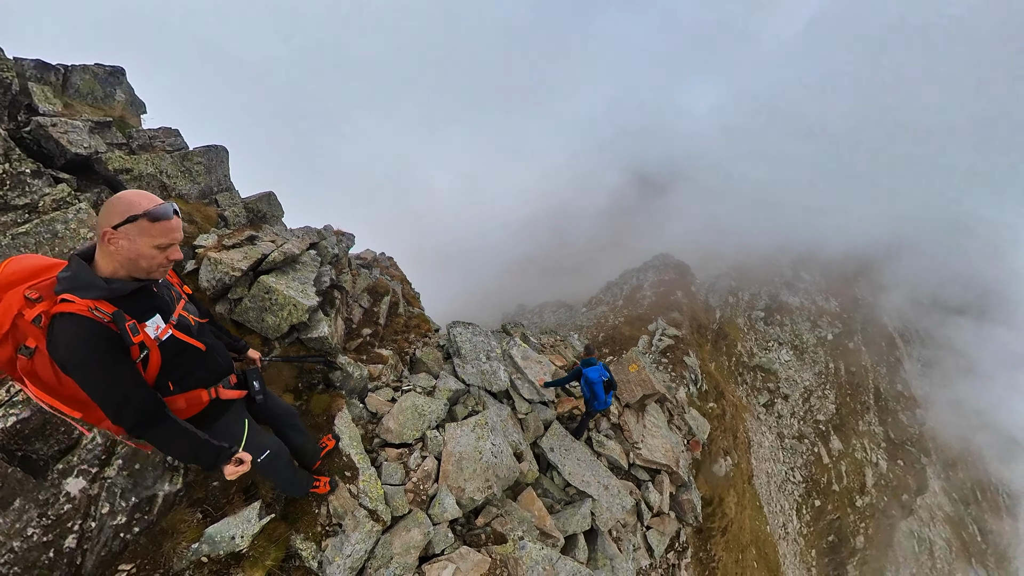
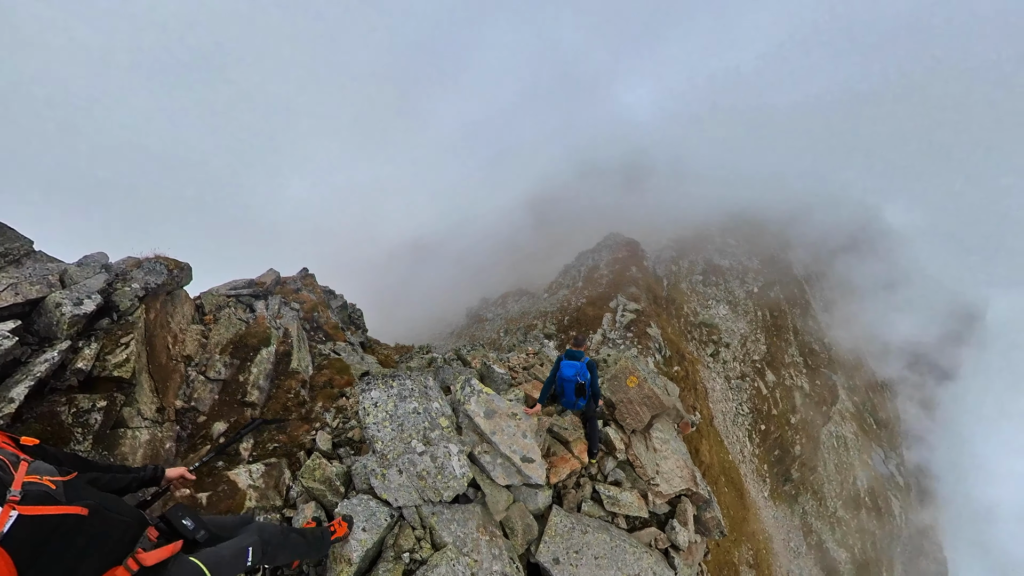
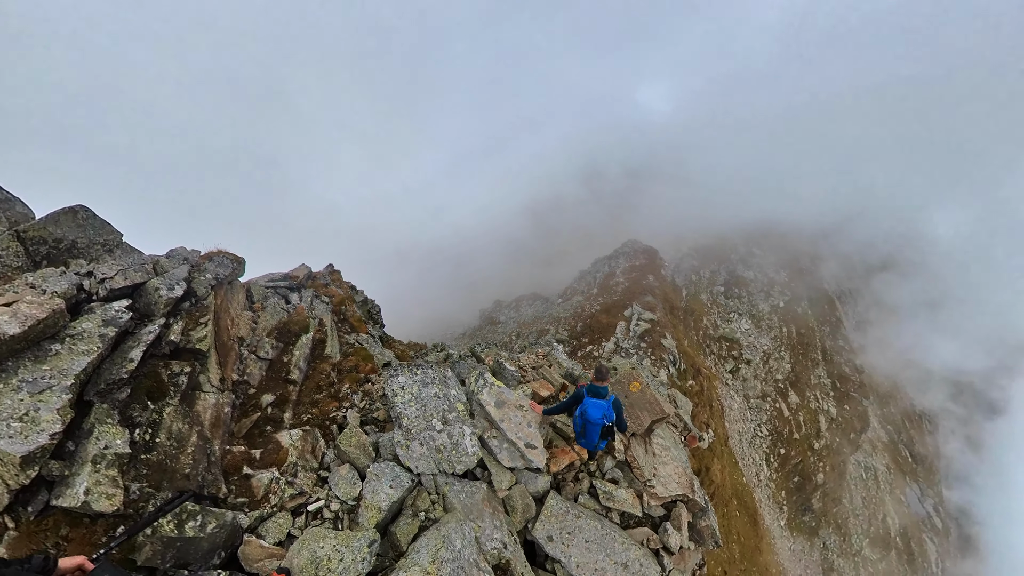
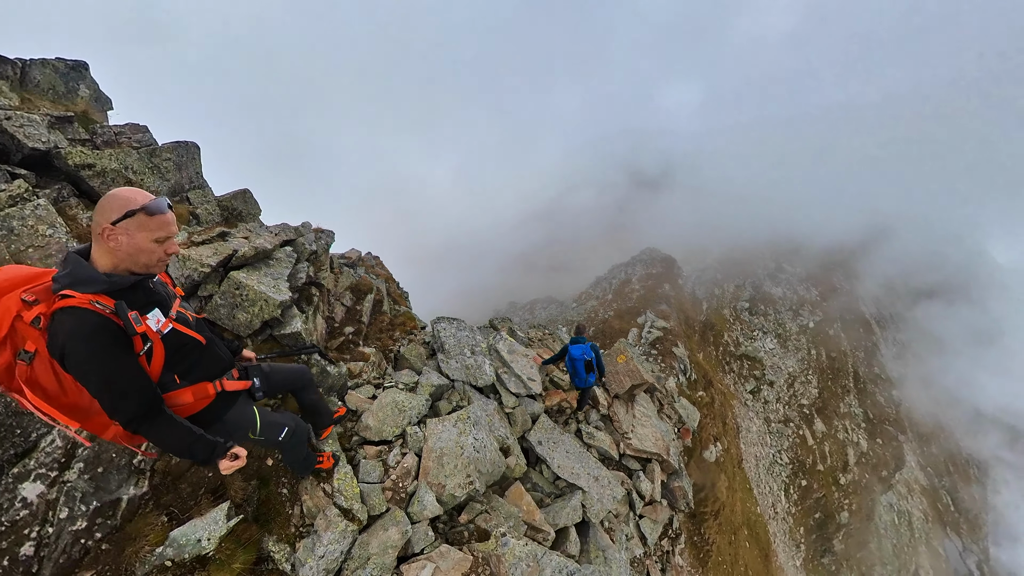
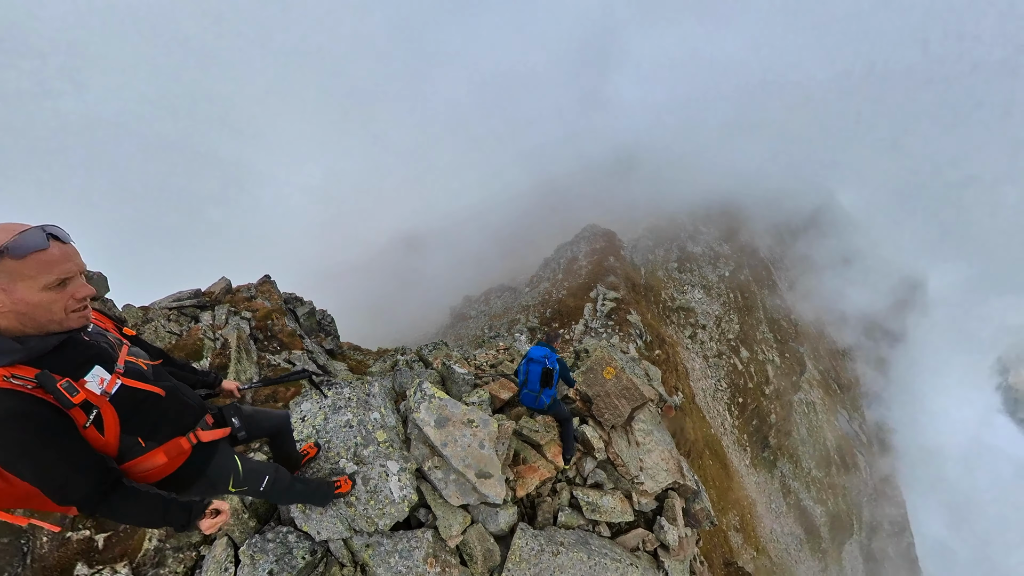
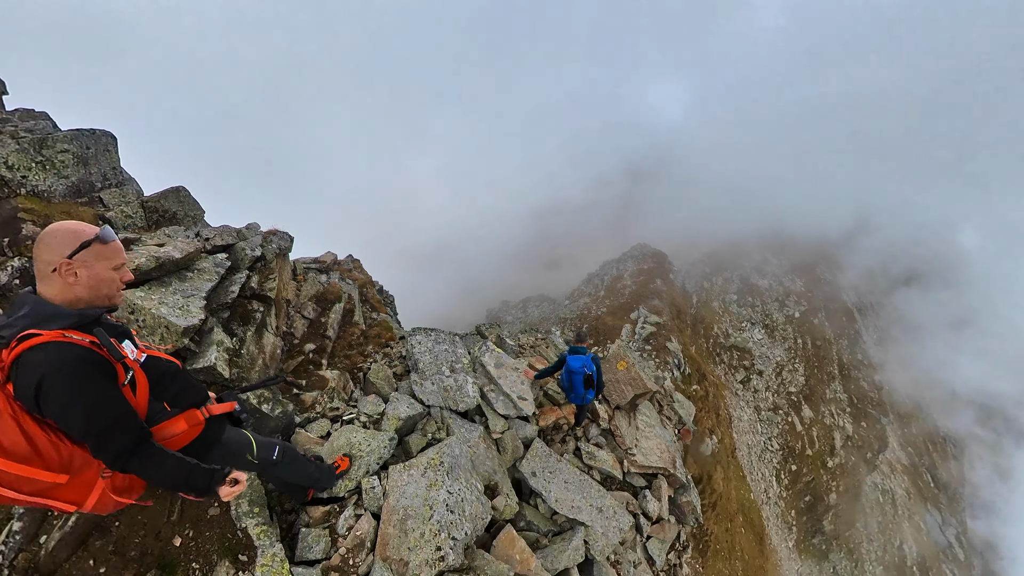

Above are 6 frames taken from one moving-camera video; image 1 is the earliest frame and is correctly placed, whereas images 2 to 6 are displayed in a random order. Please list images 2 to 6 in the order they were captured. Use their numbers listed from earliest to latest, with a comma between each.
4, 6, 3, 2, 5
